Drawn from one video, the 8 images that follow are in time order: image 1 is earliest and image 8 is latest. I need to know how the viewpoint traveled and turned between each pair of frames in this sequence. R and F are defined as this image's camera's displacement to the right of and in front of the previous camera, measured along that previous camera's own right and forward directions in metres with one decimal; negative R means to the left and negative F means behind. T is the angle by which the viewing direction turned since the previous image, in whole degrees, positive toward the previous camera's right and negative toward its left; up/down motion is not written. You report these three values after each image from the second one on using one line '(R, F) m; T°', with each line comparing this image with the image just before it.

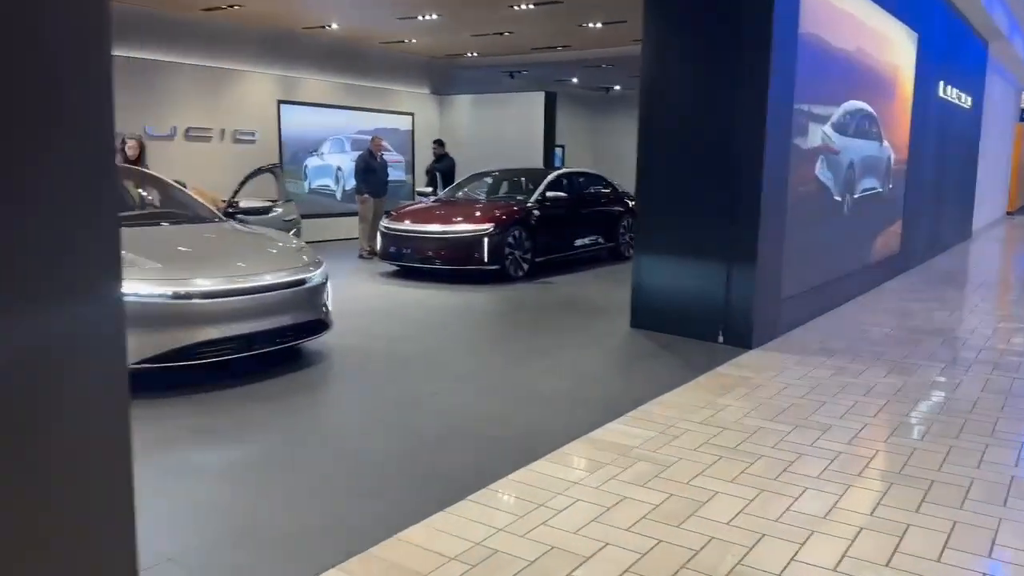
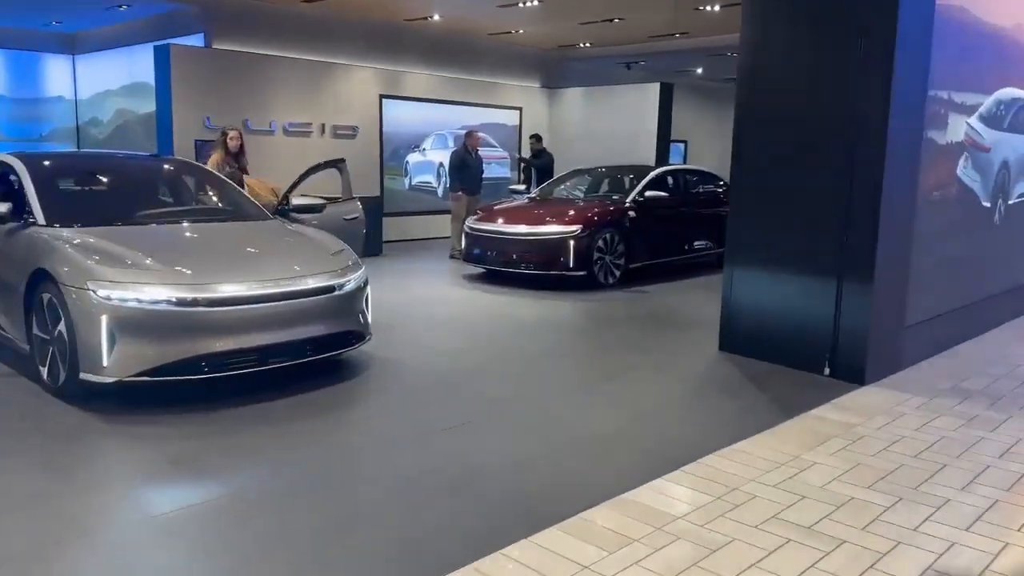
(+0.4, +0.6) m; -9°
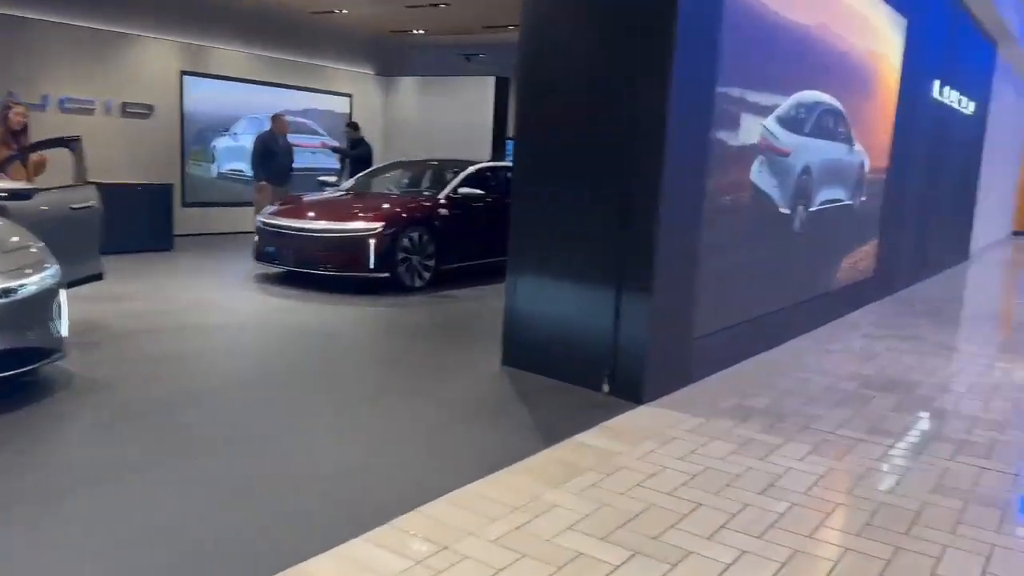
(+0.6, +0.5) m; +9°
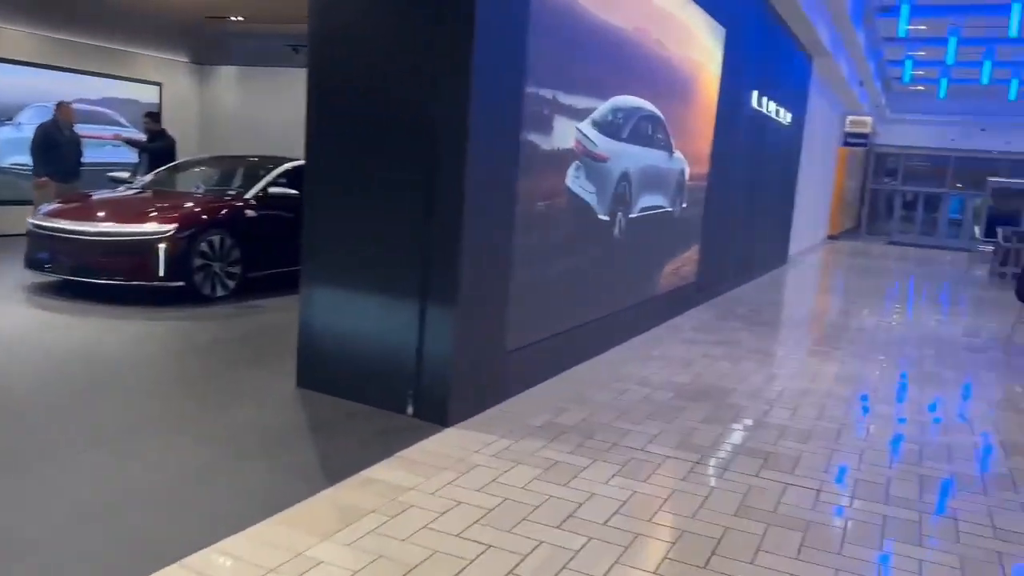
(+0.3, +0.3) m; +10°
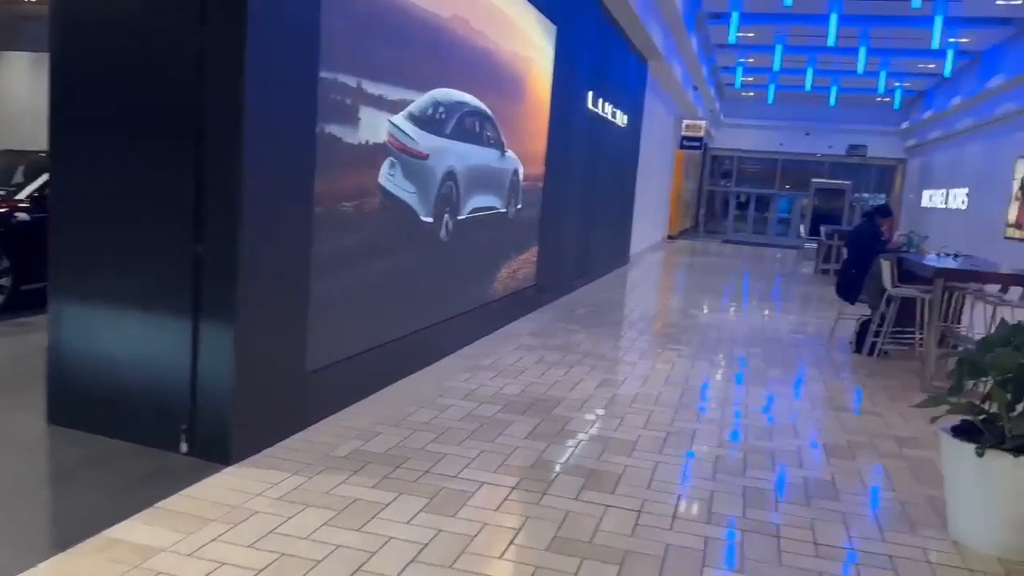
(+0.3, +0.4) m; +10°
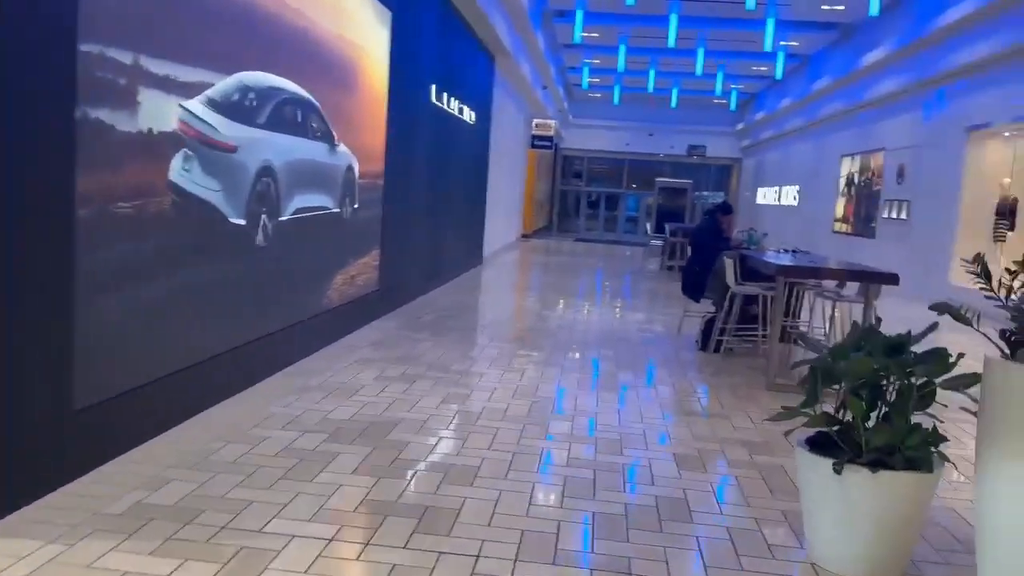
(+0.2, +0.5) m; +10°
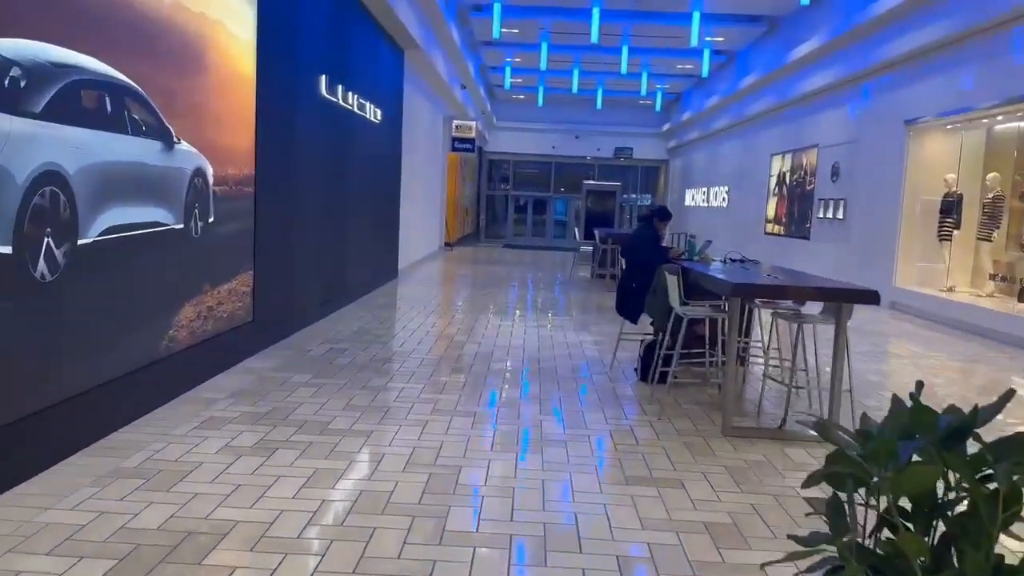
(+0.2, +1.1) m; +5°
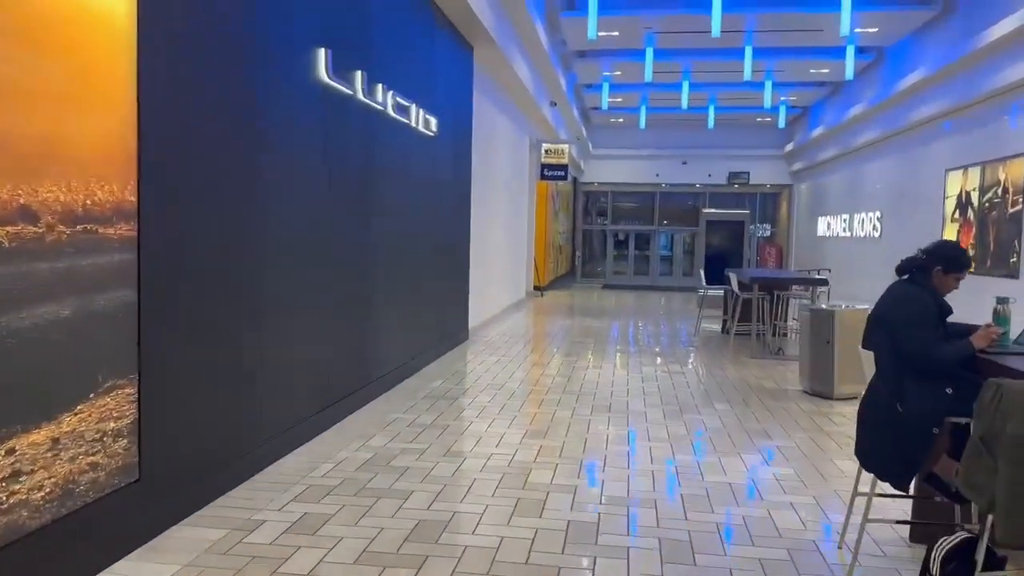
(-0.1, +3.0) m; -7°
